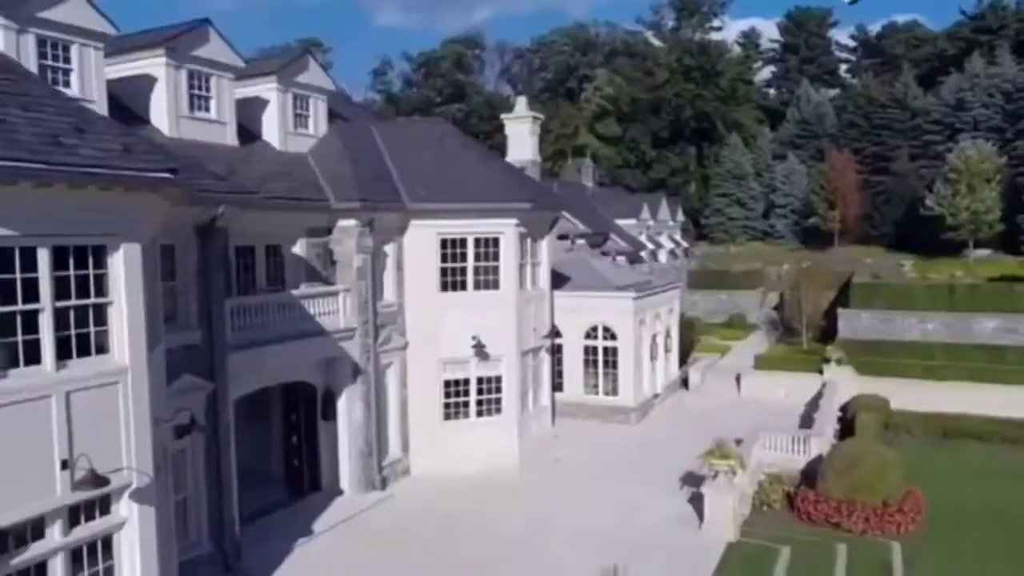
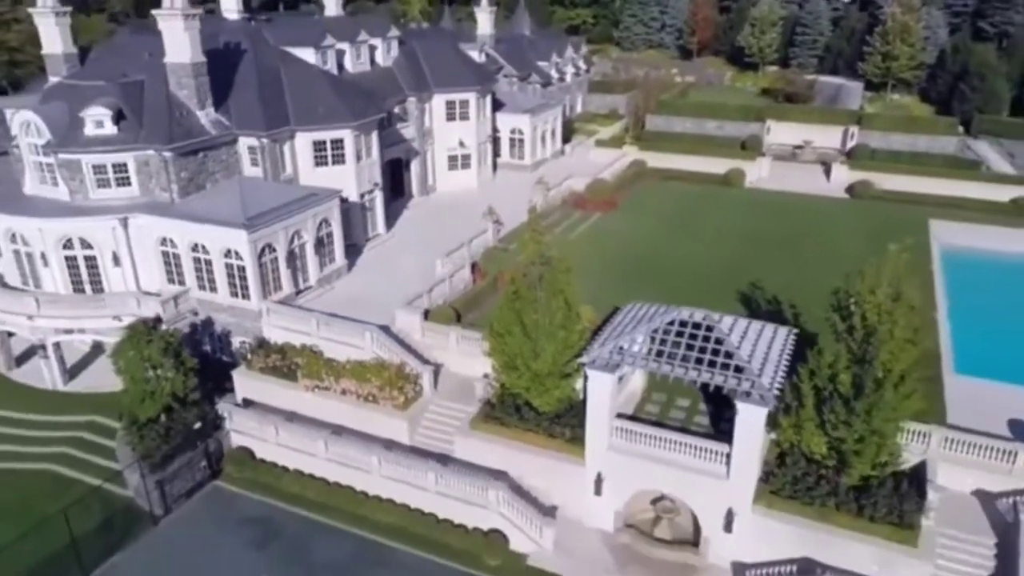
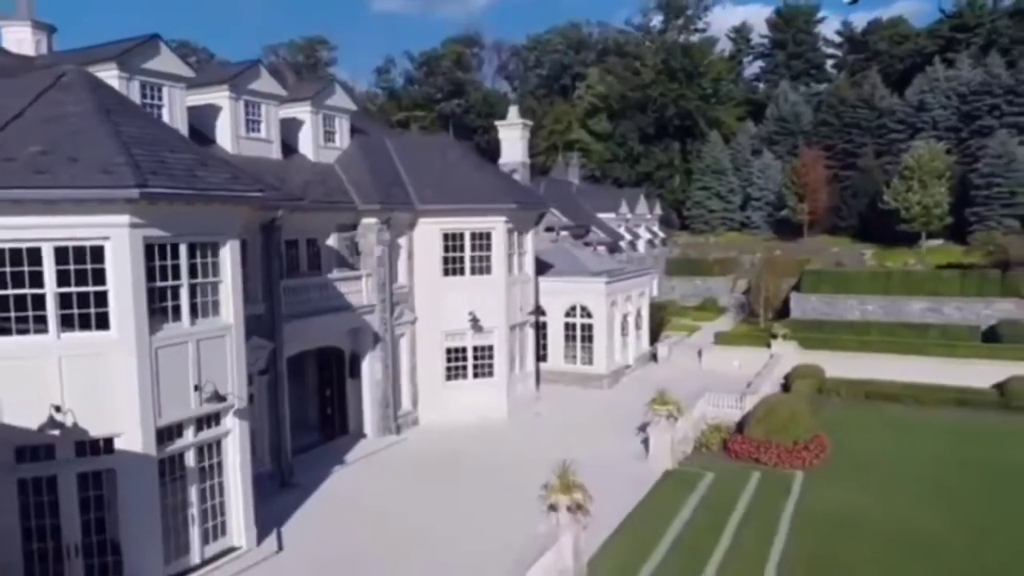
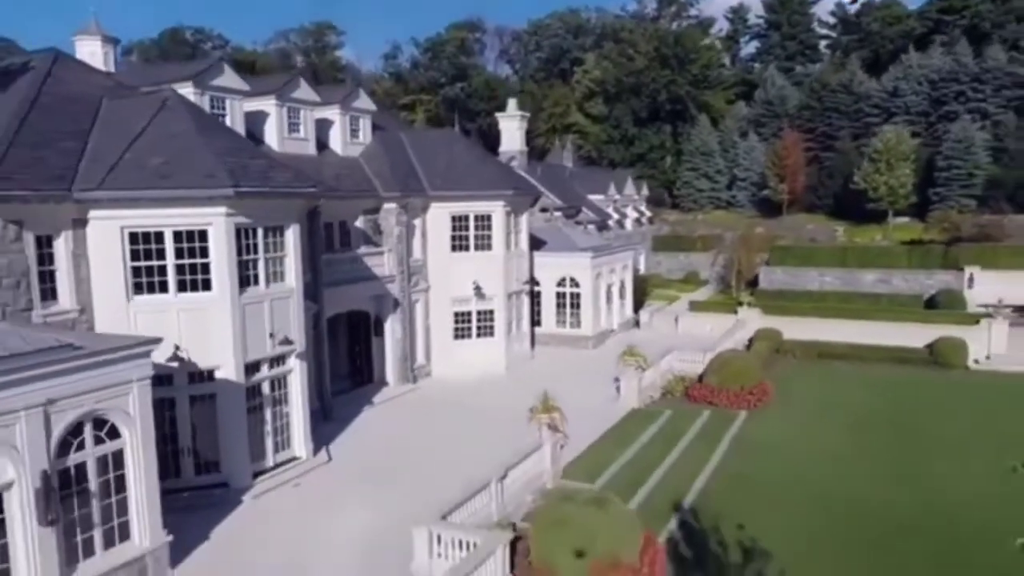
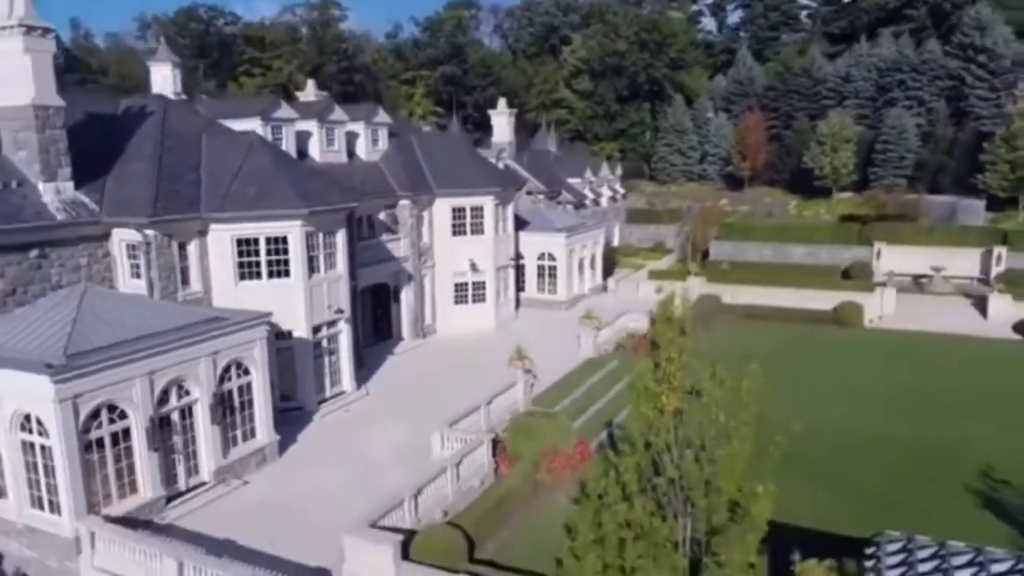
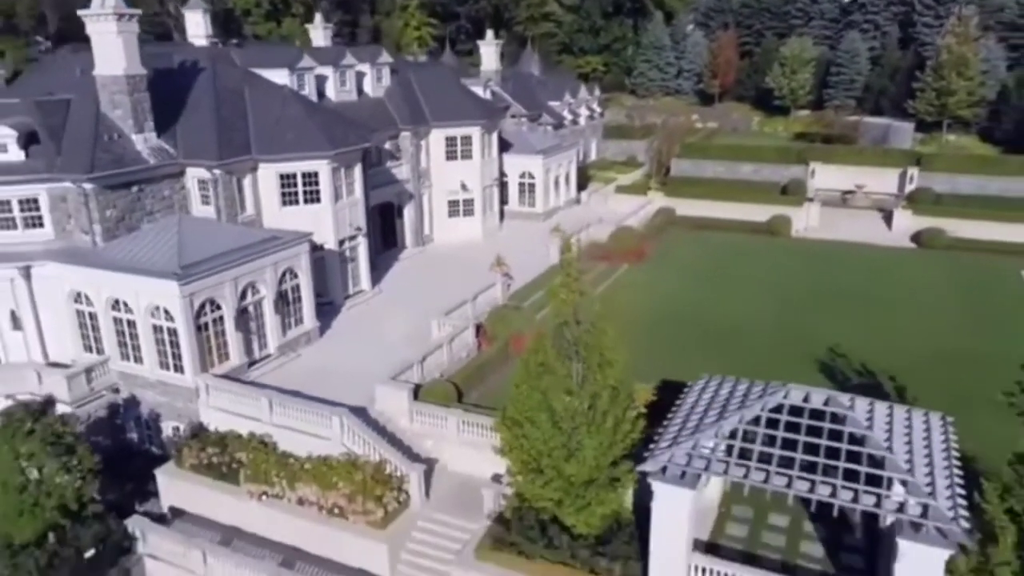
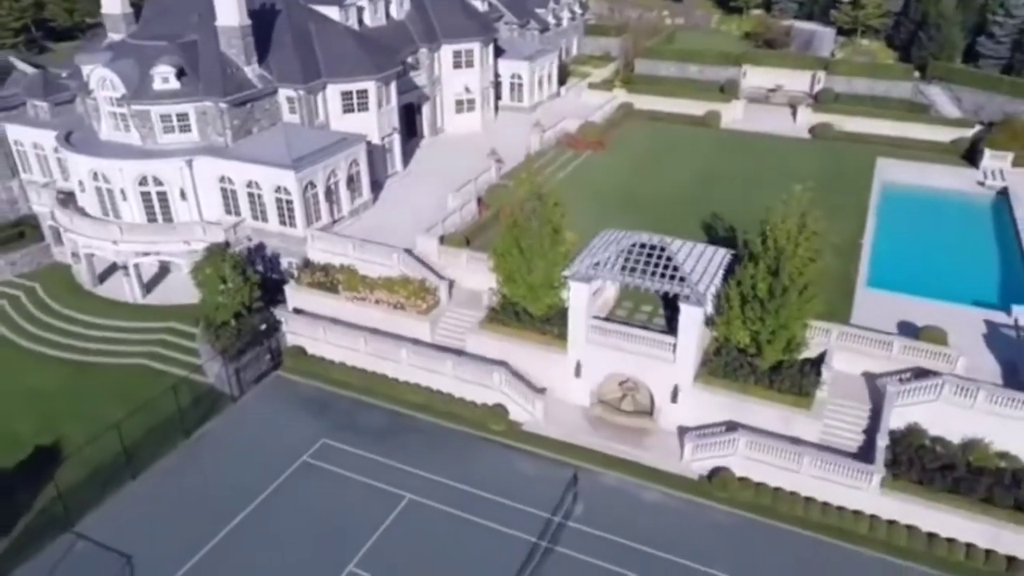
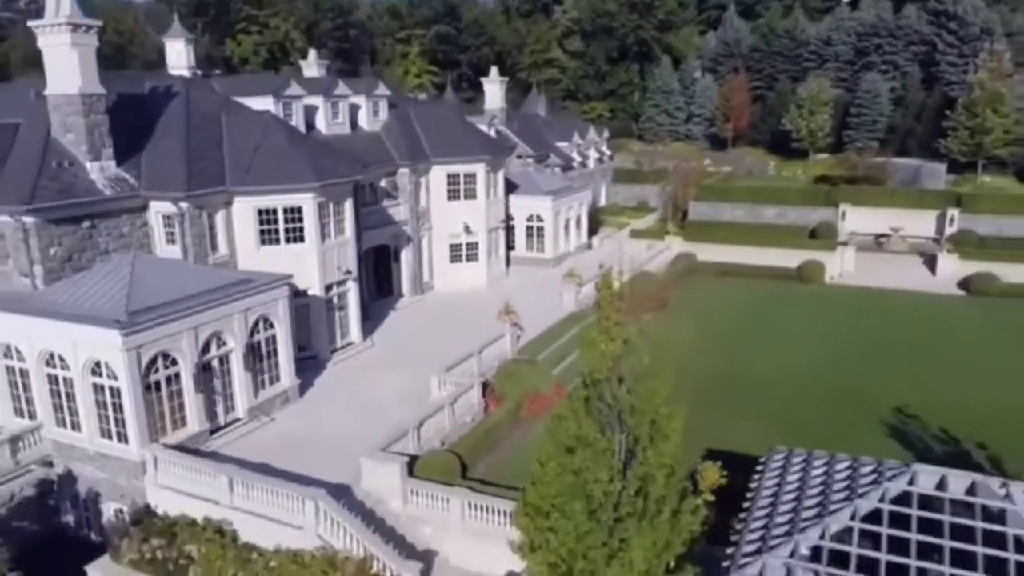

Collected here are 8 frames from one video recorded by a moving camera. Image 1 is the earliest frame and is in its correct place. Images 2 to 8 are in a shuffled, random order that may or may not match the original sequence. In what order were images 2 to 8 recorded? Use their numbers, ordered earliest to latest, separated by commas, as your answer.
3, 4, 5, 8, 6, 2, 7
